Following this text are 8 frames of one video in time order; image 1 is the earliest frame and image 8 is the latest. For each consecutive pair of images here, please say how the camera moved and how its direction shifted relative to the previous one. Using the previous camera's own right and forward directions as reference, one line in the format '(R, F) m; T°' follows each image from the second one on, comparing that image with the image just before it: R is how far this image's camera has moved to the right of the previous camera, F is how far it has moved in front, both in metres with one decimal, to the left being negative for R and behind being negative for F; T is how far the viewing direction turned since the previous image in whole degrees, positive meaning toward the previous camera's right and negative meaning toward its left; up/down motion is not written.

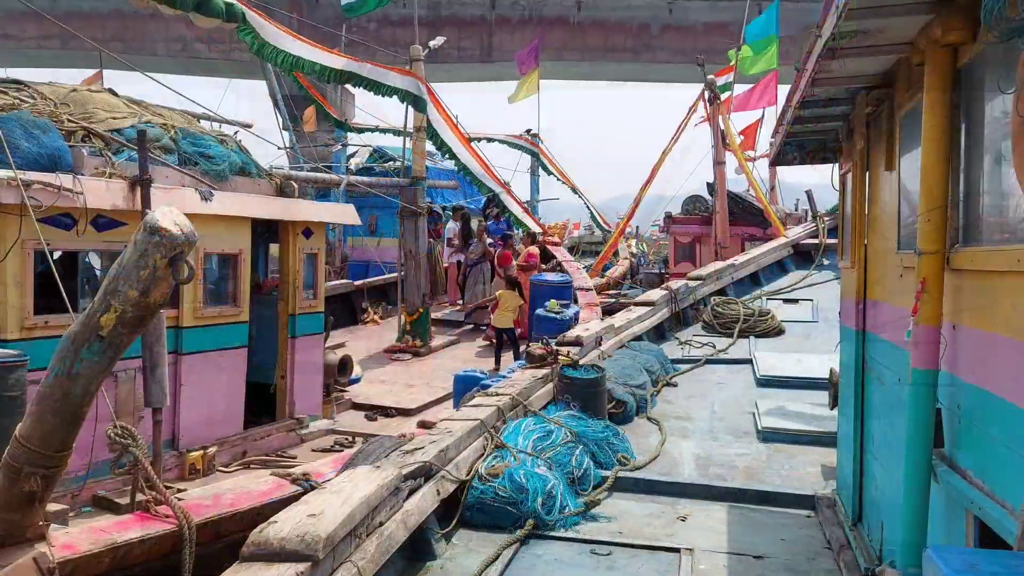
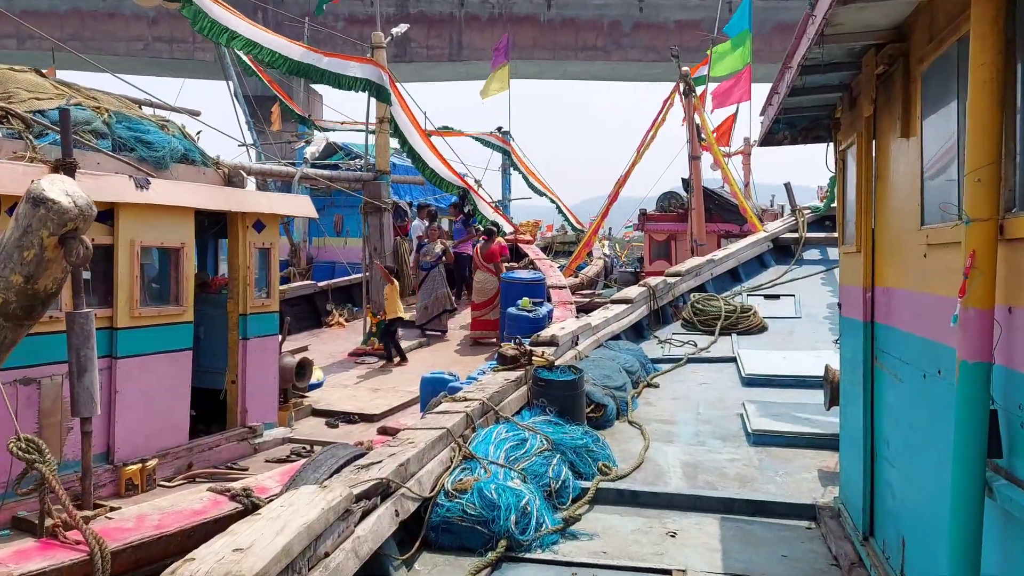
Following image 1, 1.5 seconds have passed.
(0.0, +0.4) m; +2°
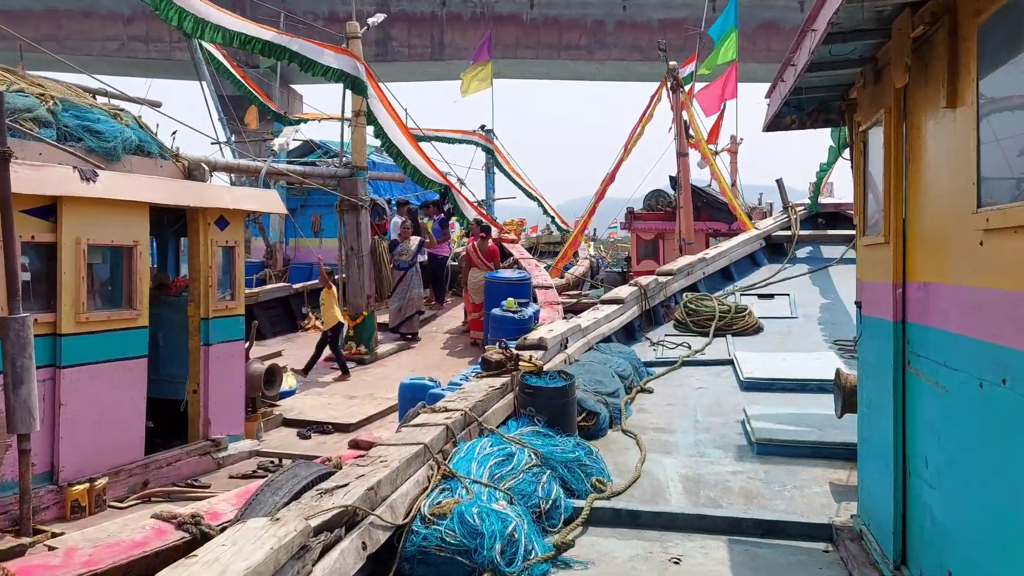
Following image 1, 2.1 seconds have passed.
(0.0, +0.4) m; +1°
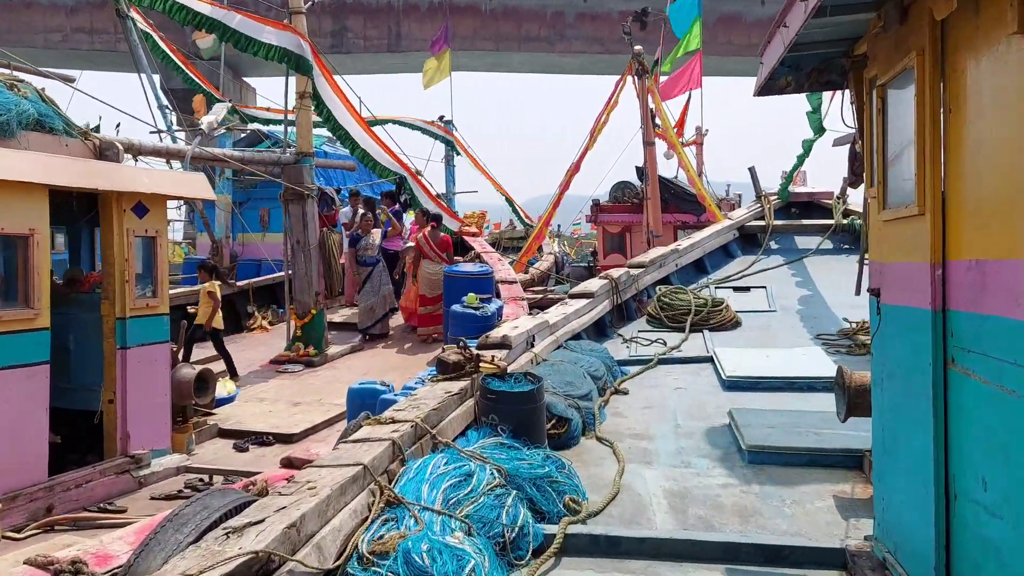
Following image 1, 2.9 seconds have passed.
(0.0, +0.6) m; +3°
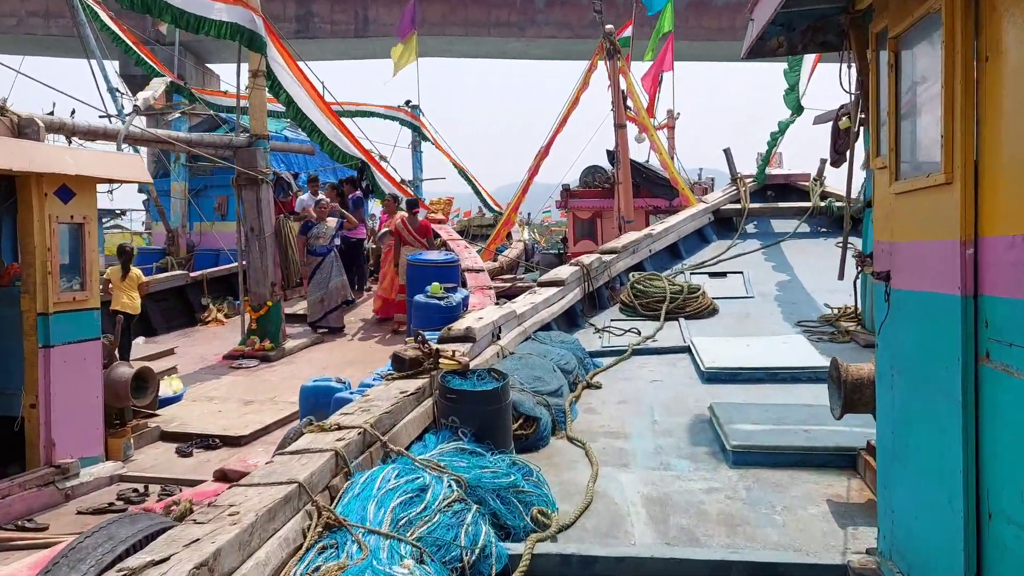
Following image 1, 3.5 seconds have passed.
(0.0, +0.4) m; +2°
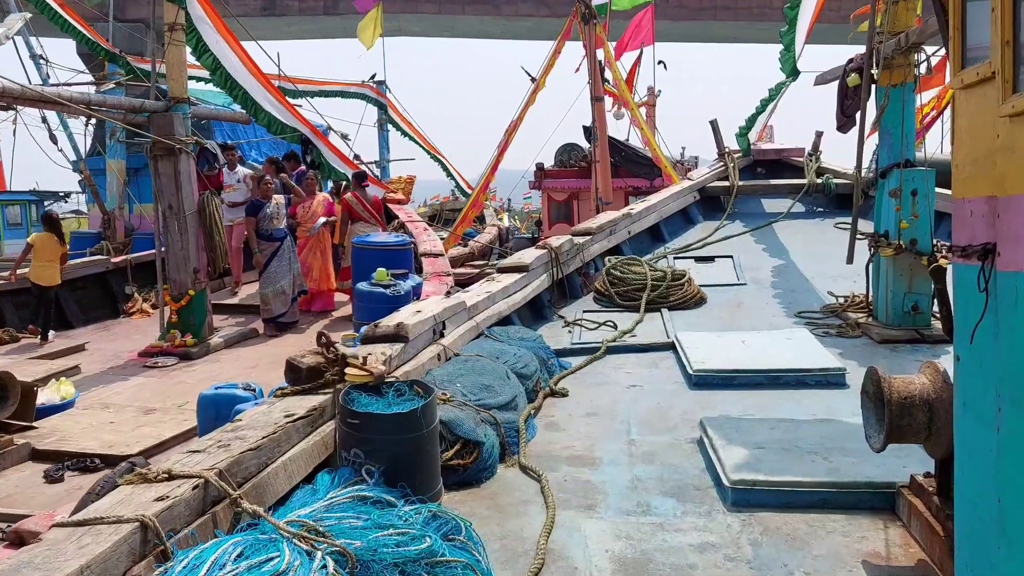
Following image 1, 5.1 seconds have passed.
(+0.2, +0.9) m; +1°
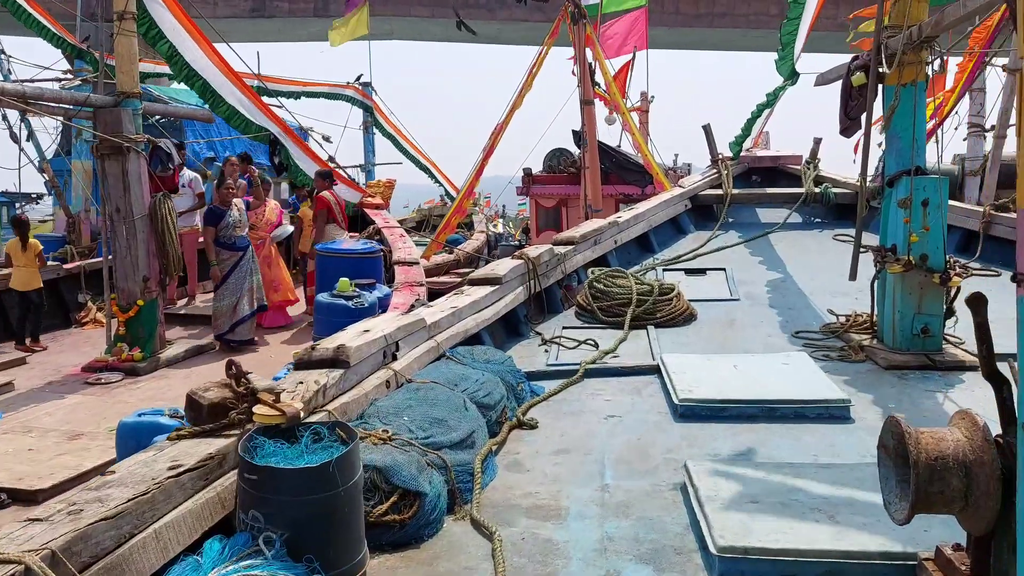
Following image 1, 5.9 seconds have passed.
(+0.1, +0.5) m; 0°
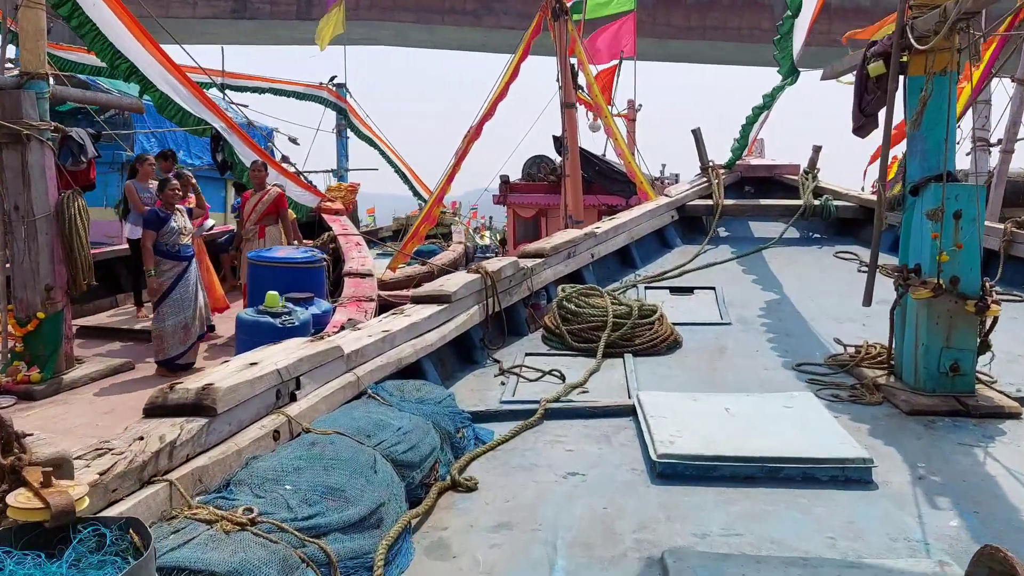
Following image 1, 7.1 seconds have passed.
(+0.2, +0.8) m; +1°
